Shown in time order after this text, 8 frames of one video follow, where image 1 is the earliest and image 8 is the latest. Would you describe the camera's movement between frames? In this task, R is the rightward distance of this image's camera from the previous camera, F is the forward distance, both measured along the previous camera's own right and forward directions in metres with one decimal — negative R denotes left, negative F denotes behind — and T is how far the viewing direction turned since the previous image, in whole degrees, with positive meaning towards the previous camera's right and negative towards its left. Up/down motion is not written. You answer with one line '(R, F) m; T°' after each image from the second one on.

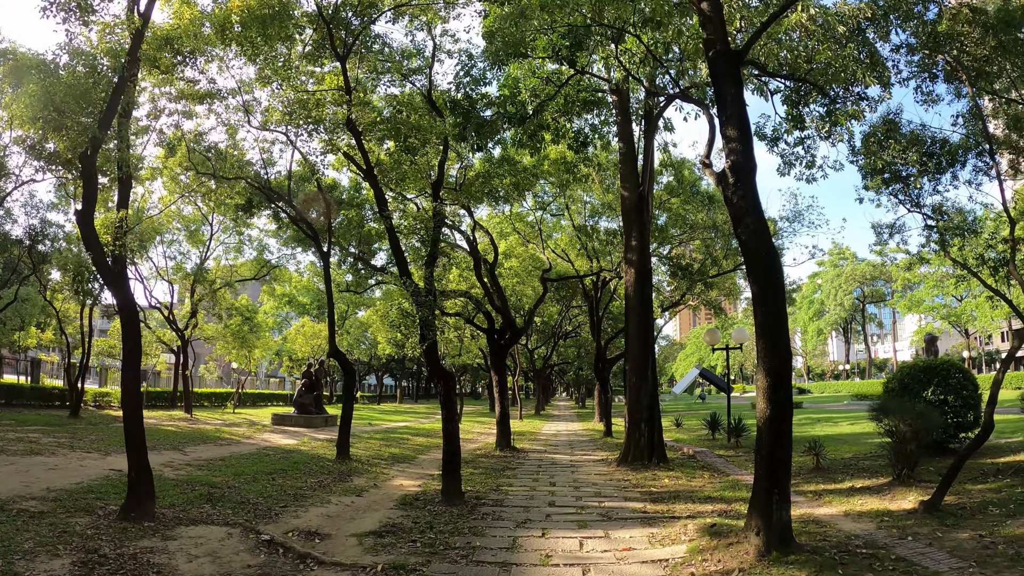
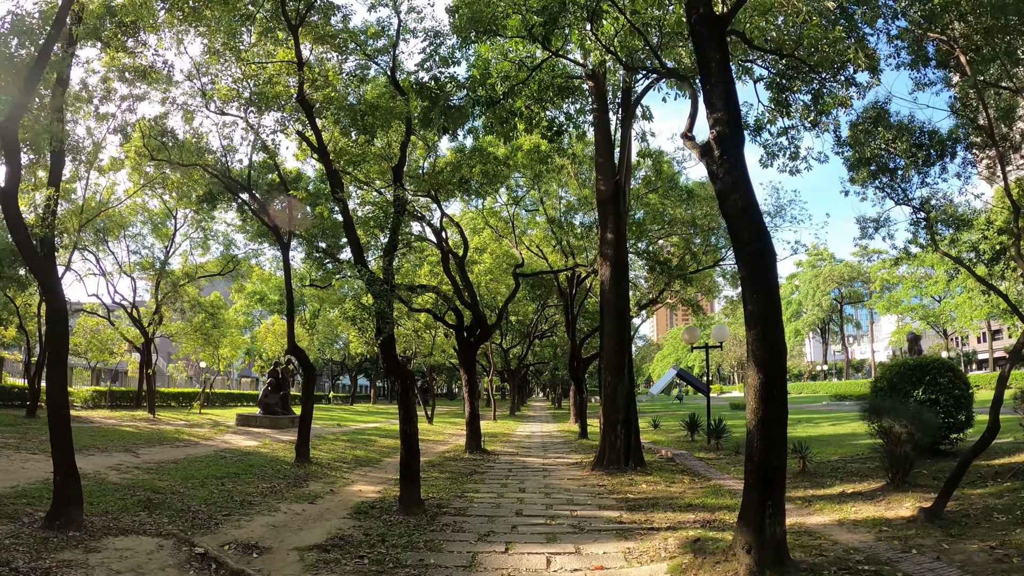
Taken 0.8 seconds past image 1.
(+0.2, +0.7) m; +2°
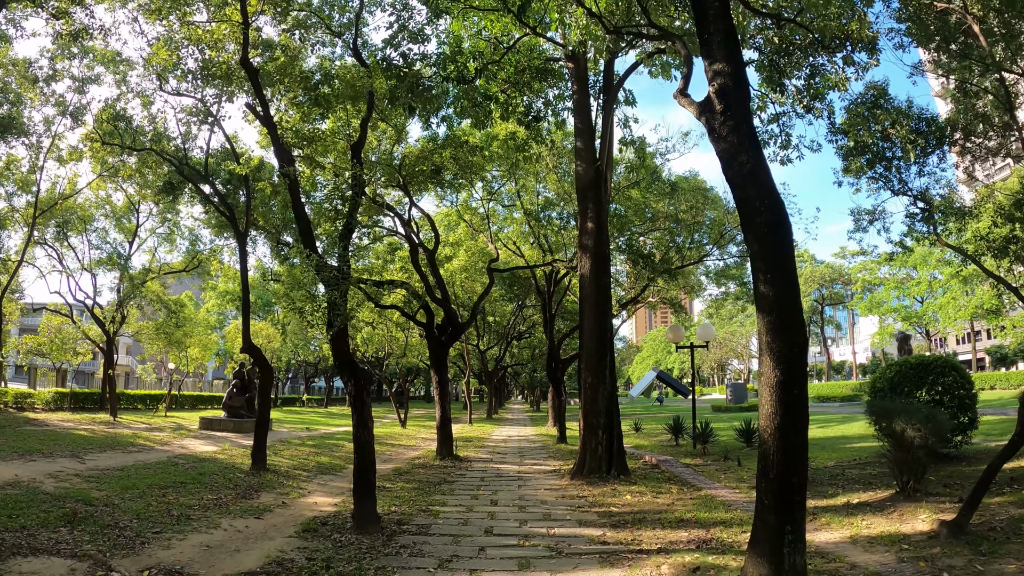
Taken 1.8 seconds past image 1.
(+0.1, +0.8) m; +2°
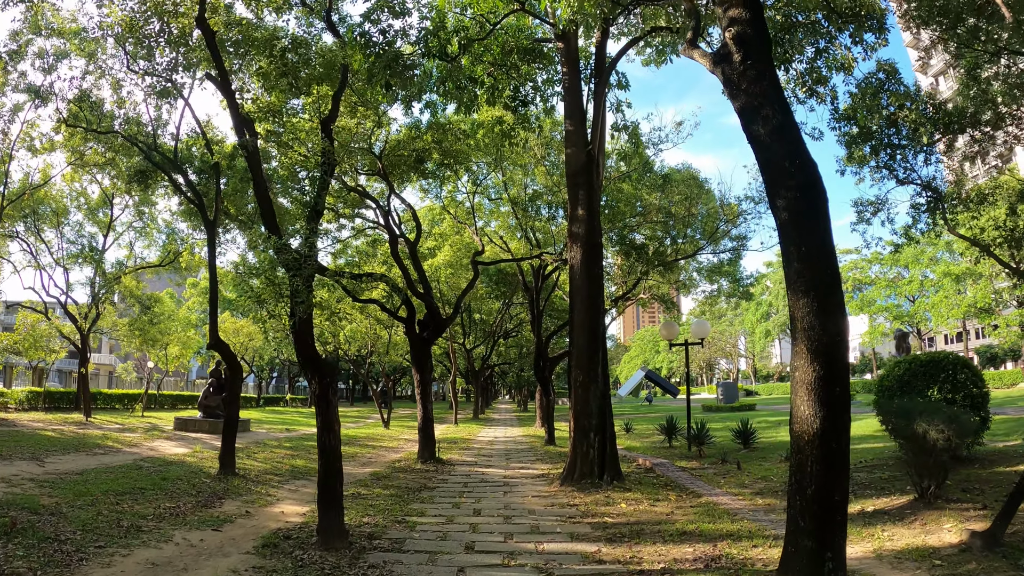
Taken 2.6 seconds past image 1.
(0.0, +0.6) m; +1°
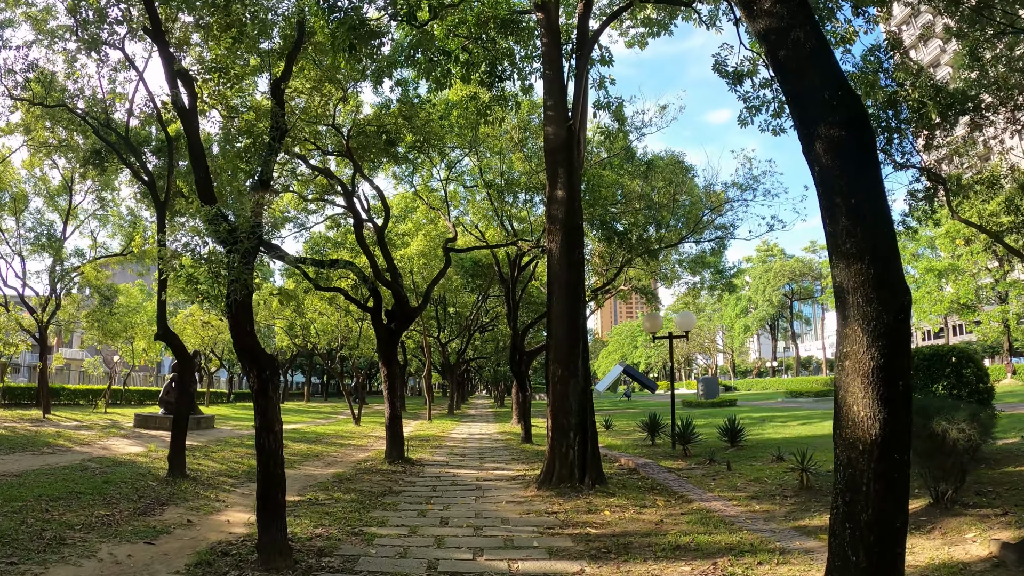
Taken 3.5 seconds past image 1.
(+0.1, +0.7) m; +2°
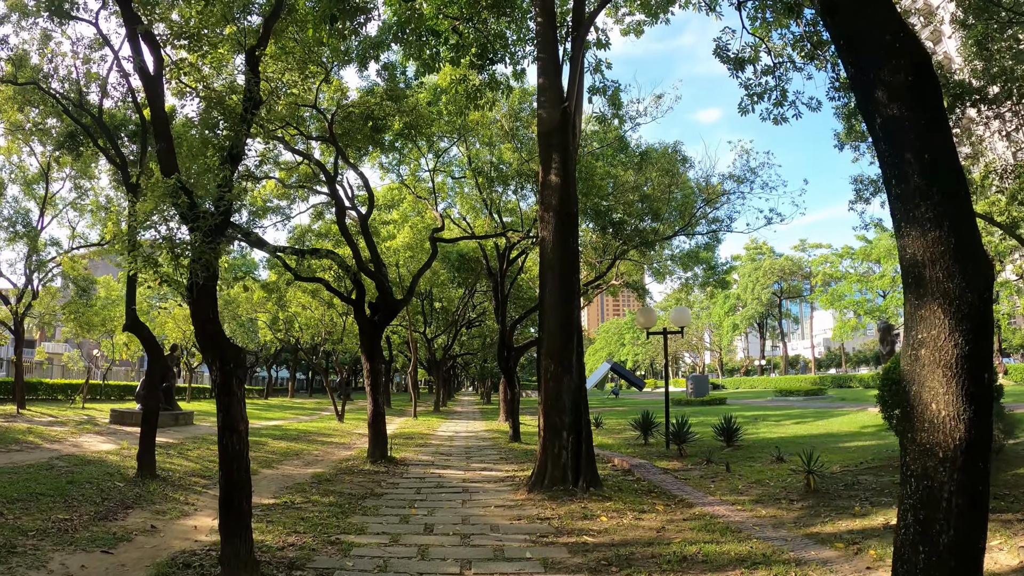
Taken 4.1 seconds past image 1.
(0.0, +0.4) m; +1°
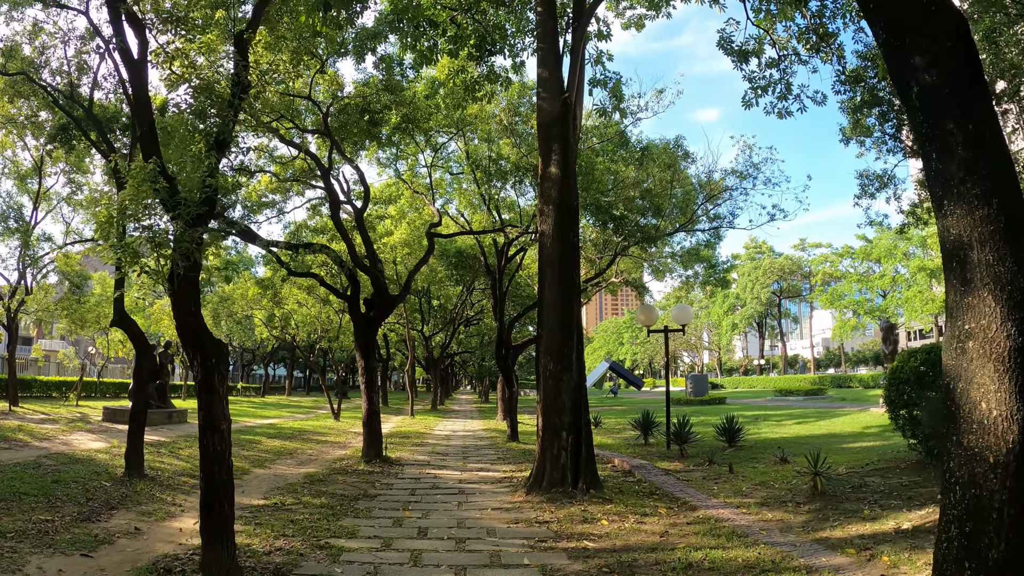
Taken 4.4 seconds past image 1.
(0.0, +0.2) m; 0°
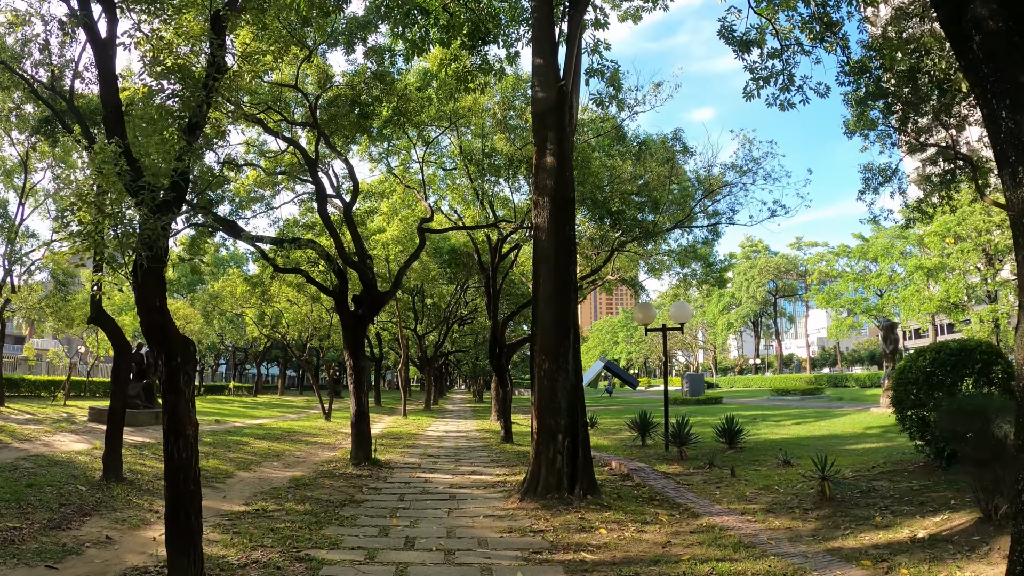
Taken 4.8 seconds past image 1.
(0.0, +0.3) m; 0°
